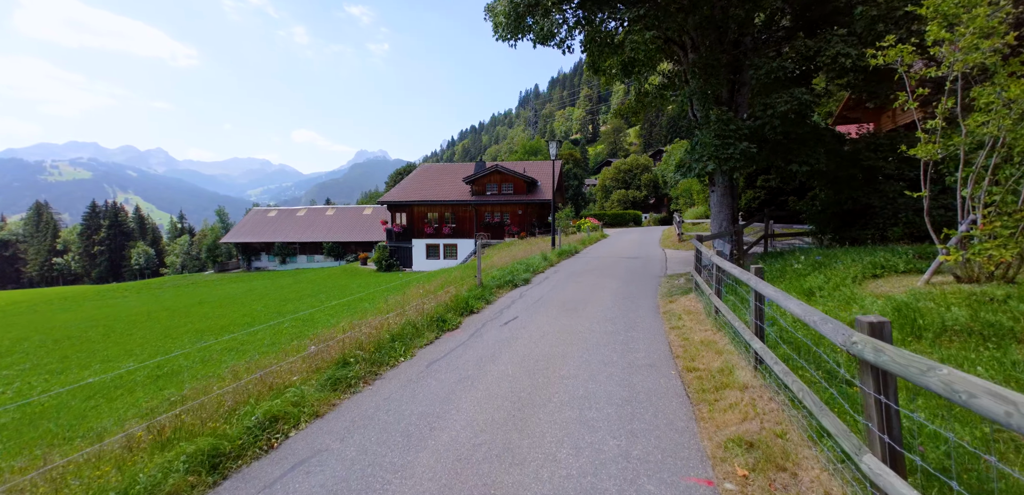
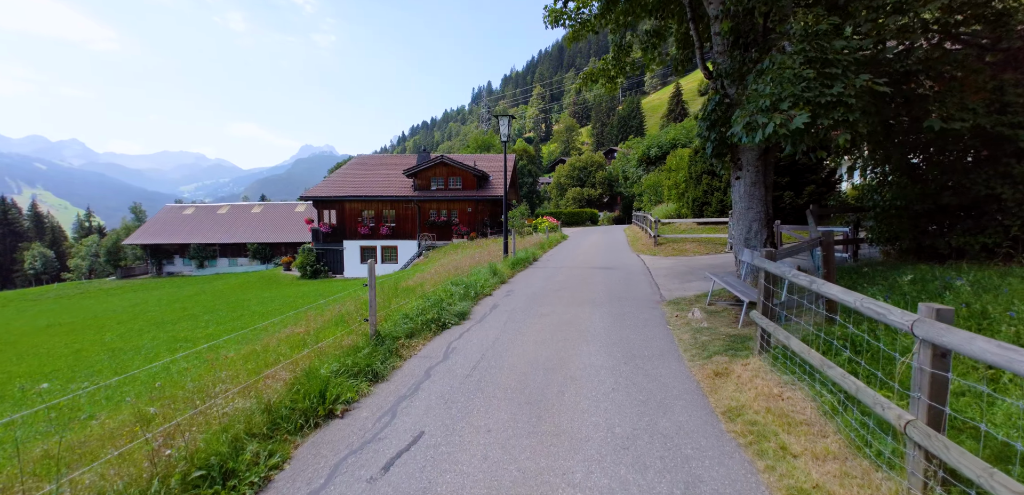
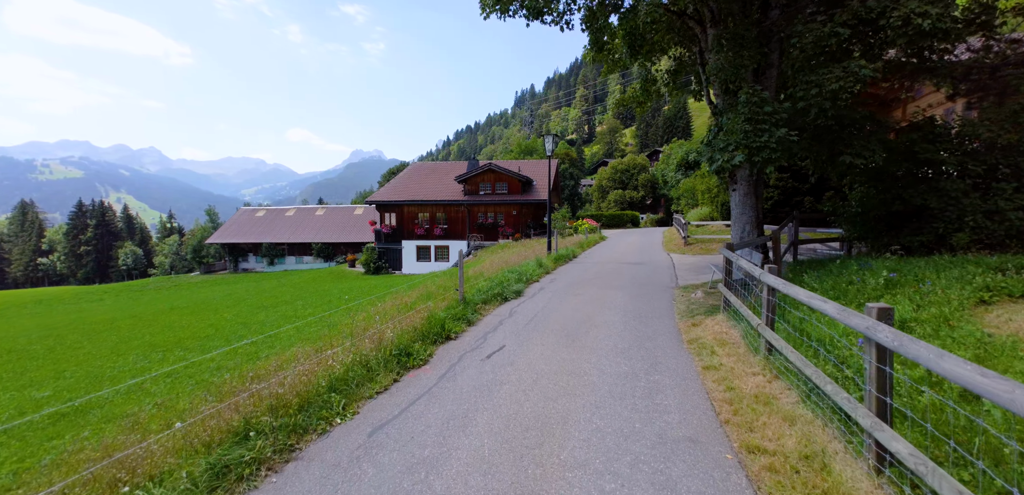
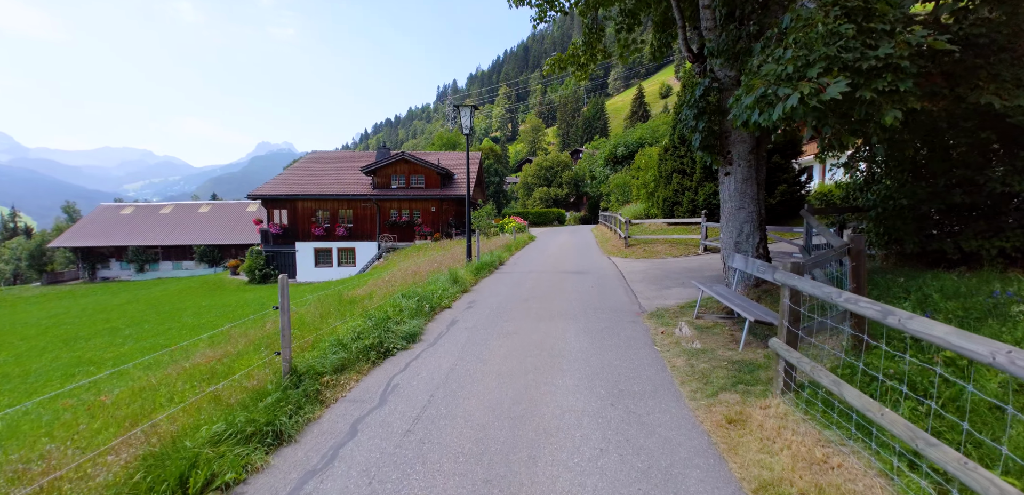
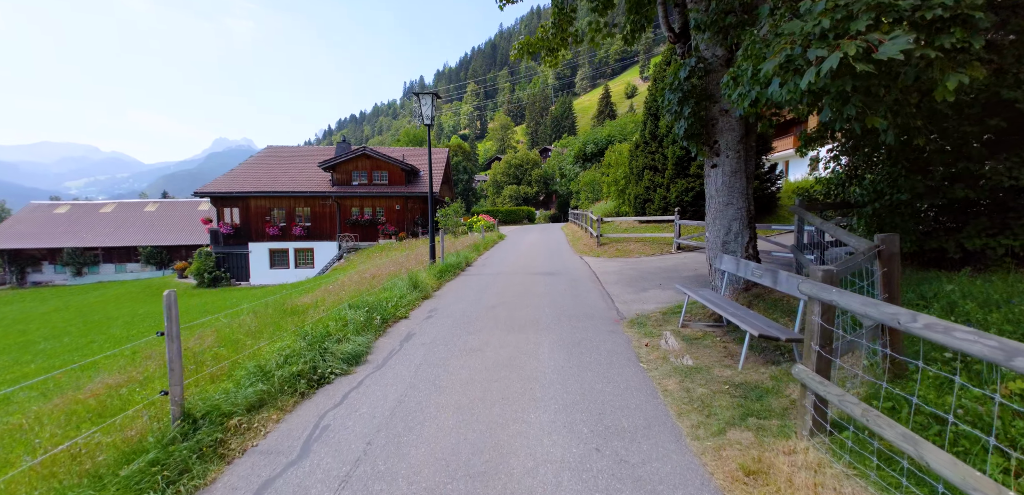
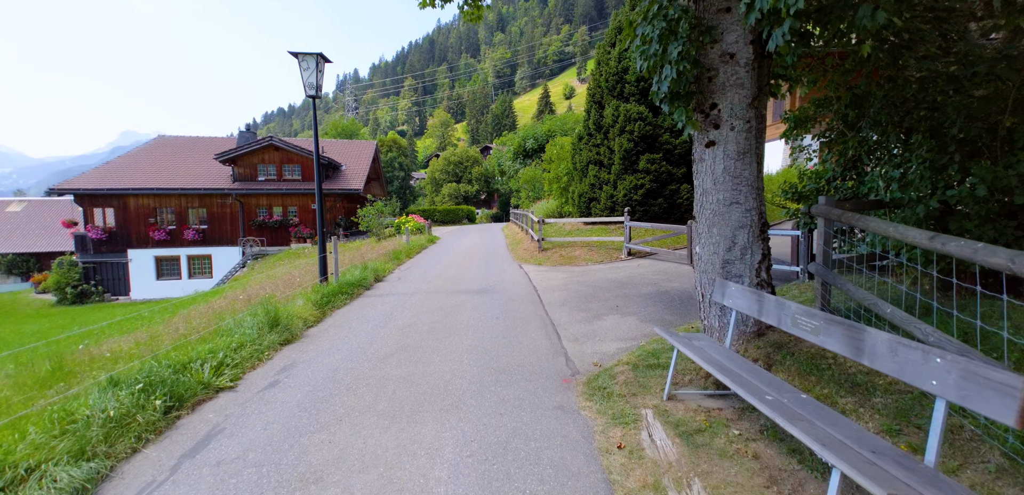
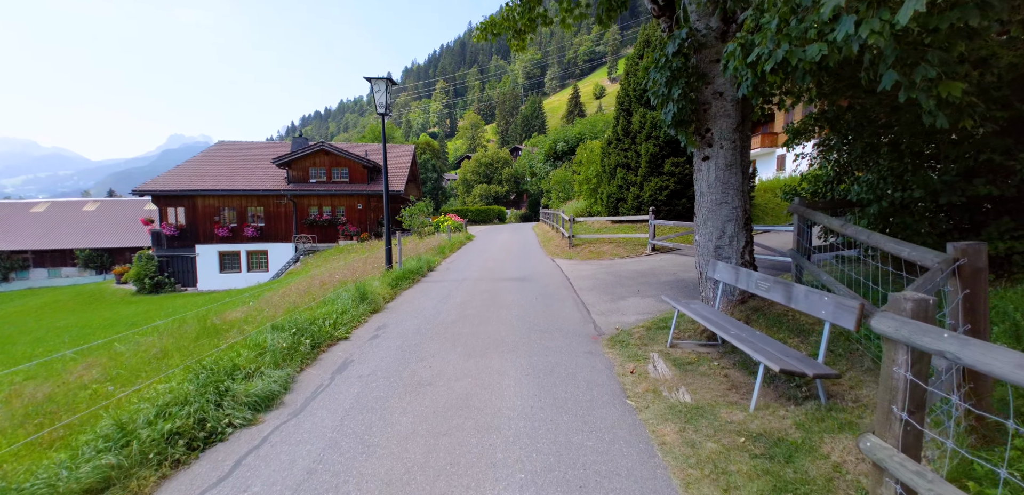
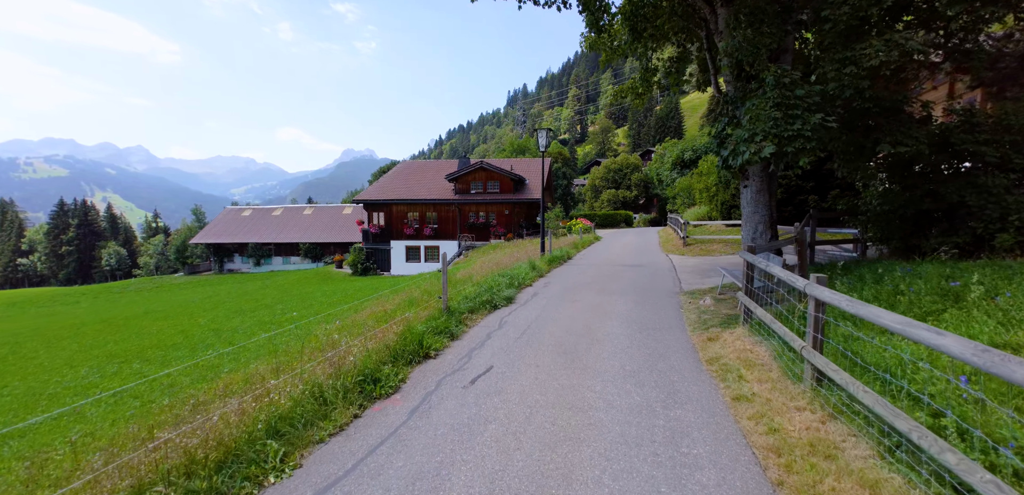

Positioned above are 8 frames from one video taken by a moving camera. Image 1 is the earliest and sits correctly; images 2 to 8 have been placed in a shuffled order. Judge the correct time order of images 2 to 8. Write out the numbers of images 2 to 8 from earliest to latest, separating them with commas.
3, 8, 2, 4, 5, 7, 6
